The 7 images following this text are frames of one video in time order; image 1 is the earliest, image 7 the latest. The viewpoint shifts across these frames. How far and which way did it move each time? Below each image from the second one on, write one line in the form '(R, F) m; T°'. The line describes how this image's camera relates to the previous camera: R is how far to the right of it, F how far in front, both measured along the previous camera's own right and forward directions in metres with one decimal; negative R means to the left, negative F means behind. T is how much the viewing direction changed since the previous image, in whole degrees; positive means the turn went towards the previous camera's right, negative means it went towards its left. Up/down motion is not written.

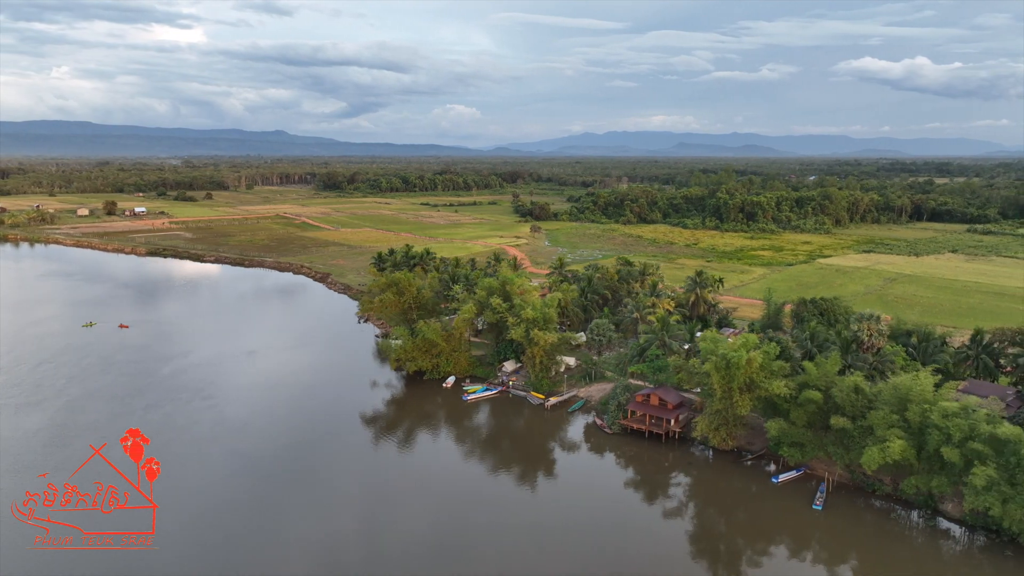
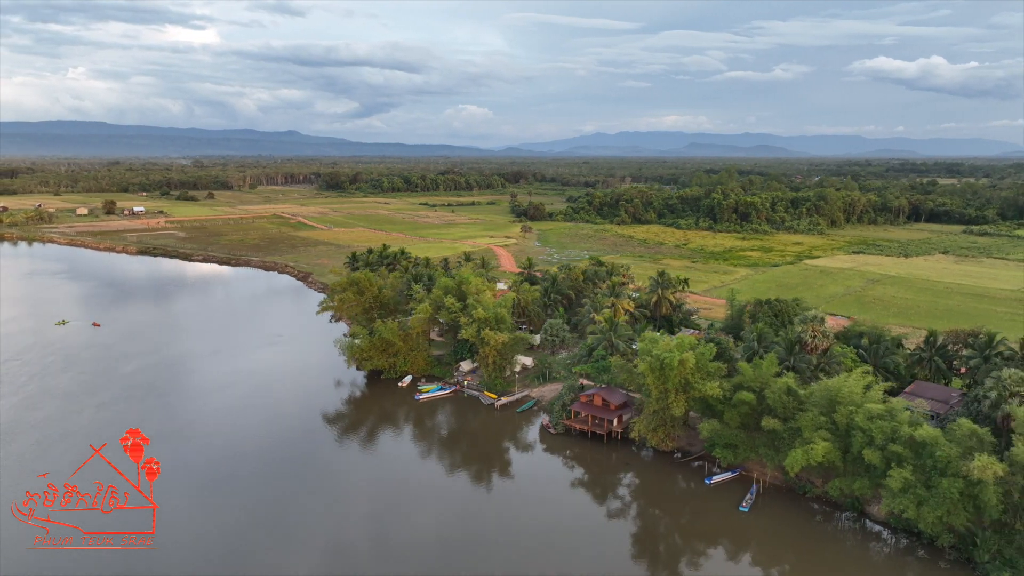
(+3.4, -0.1) m; -1°
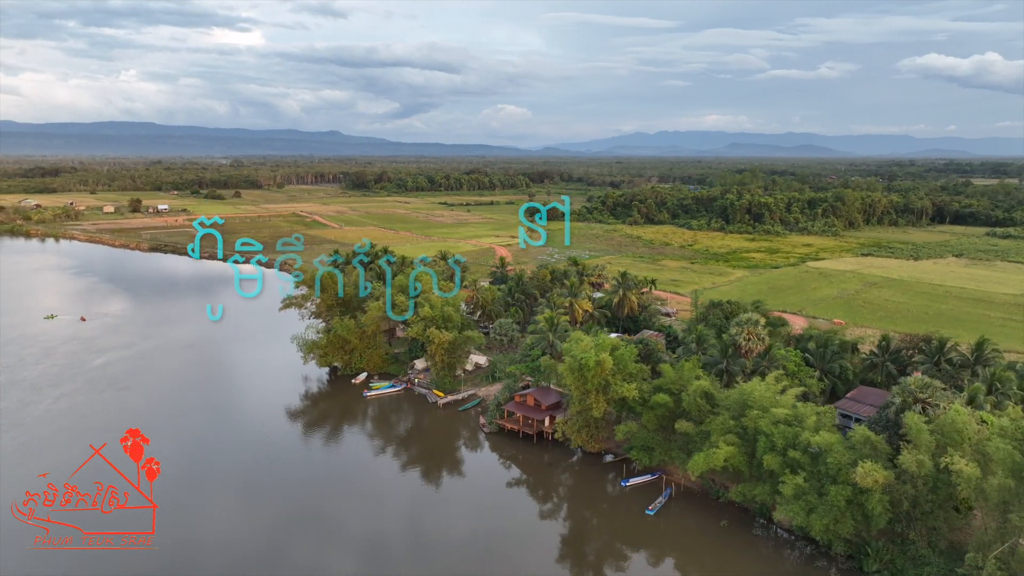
(+5.3, 0.0) m; -3°
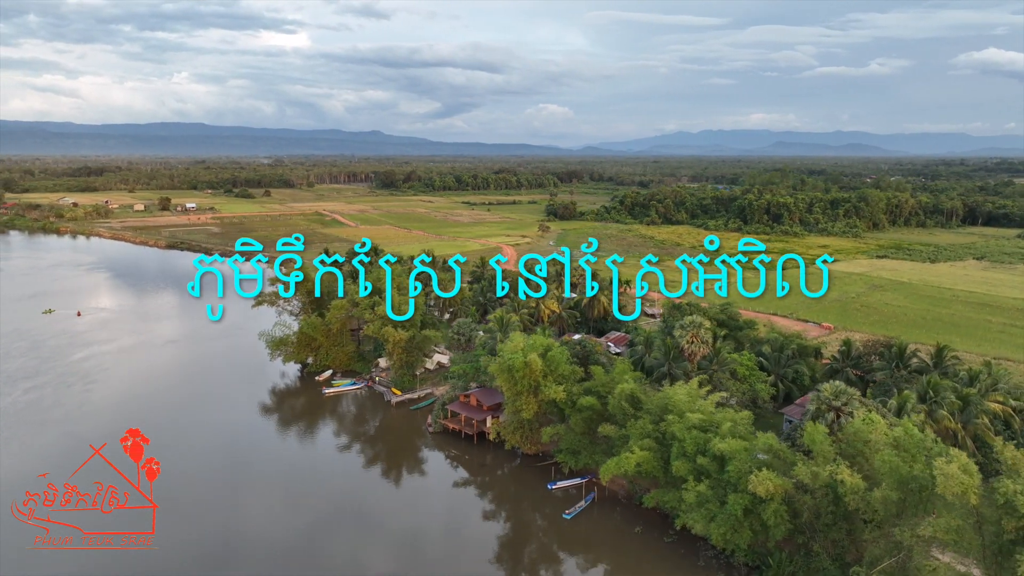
(+4.9, +0.3) m; -3°
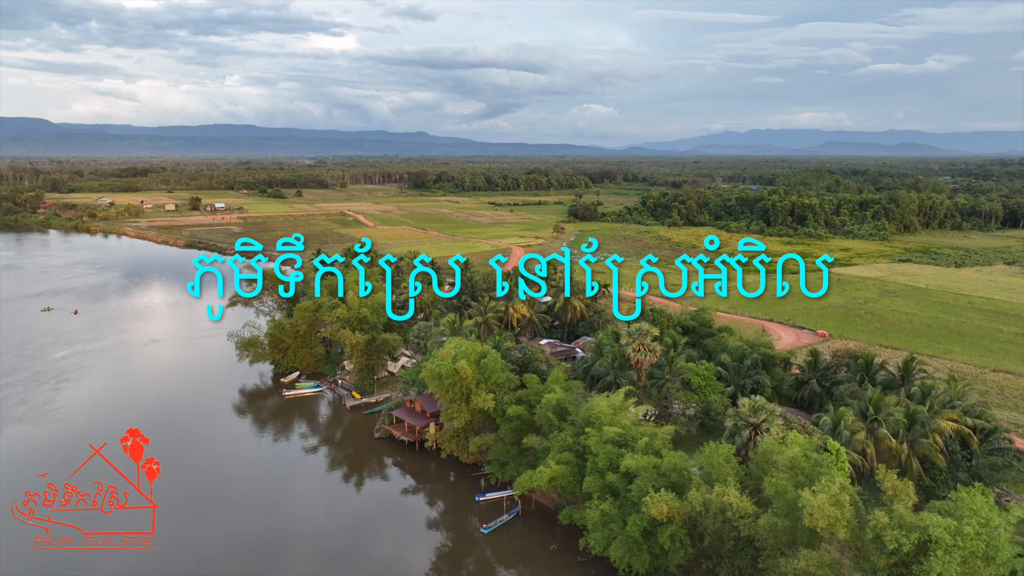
(+4.8, +1.1) m; -3°
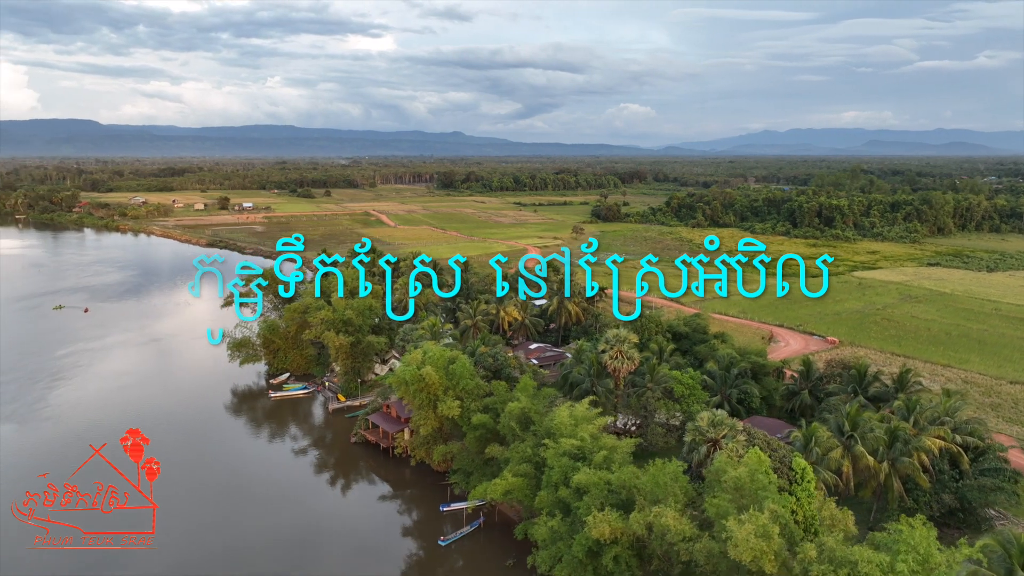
(+2.7, +1.0) m; -3°
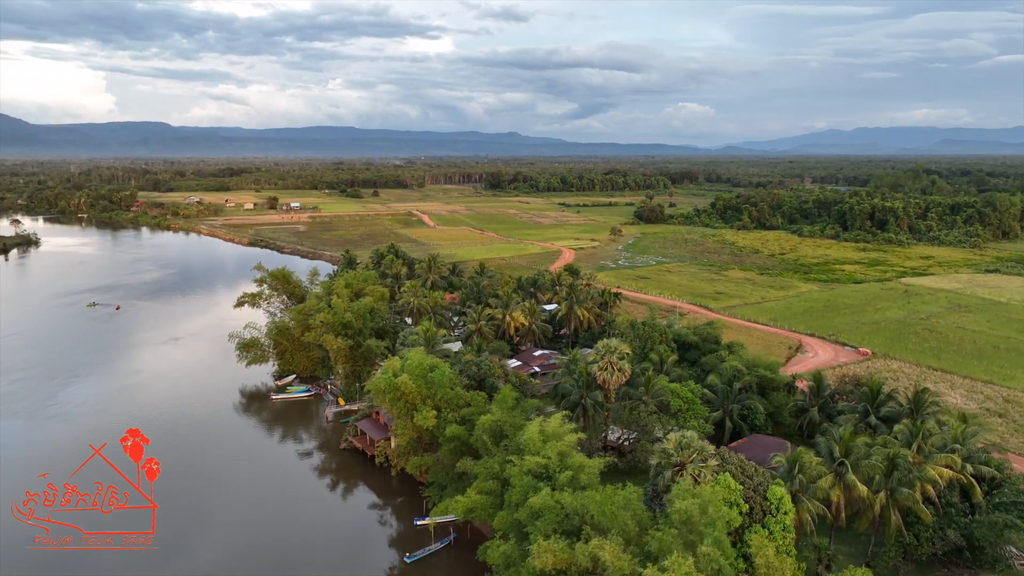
(+2.9, +1.4) m; -4°
